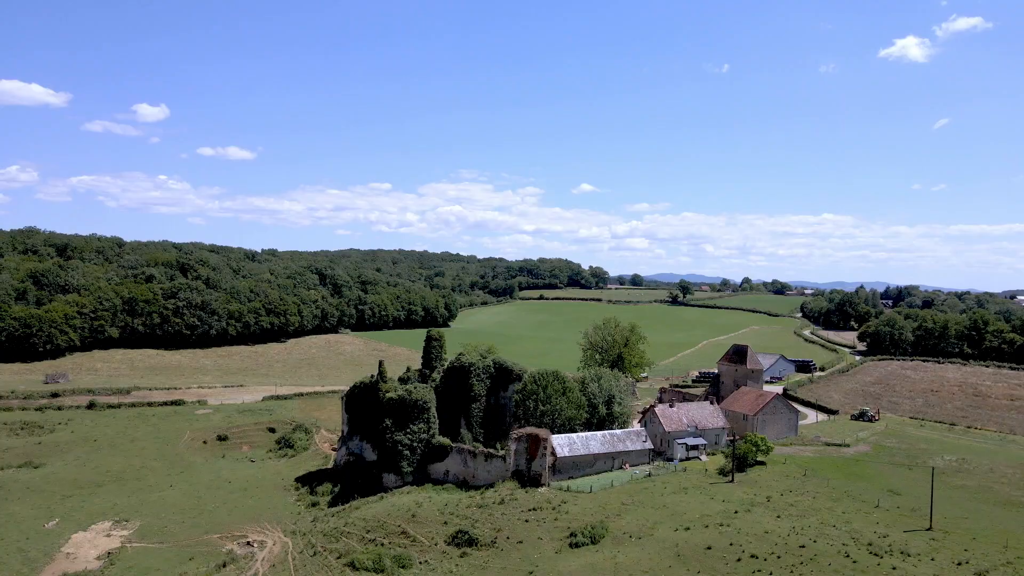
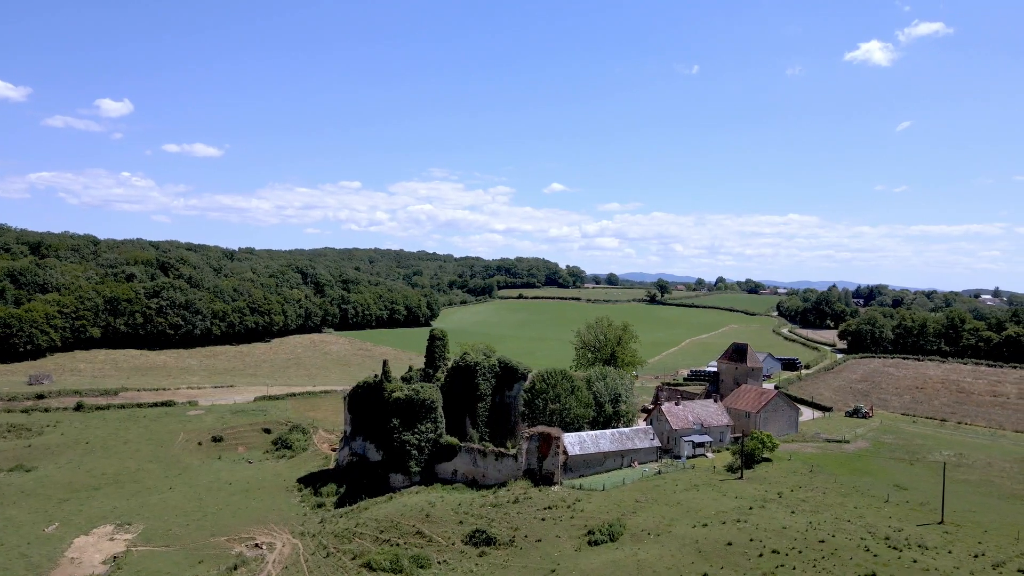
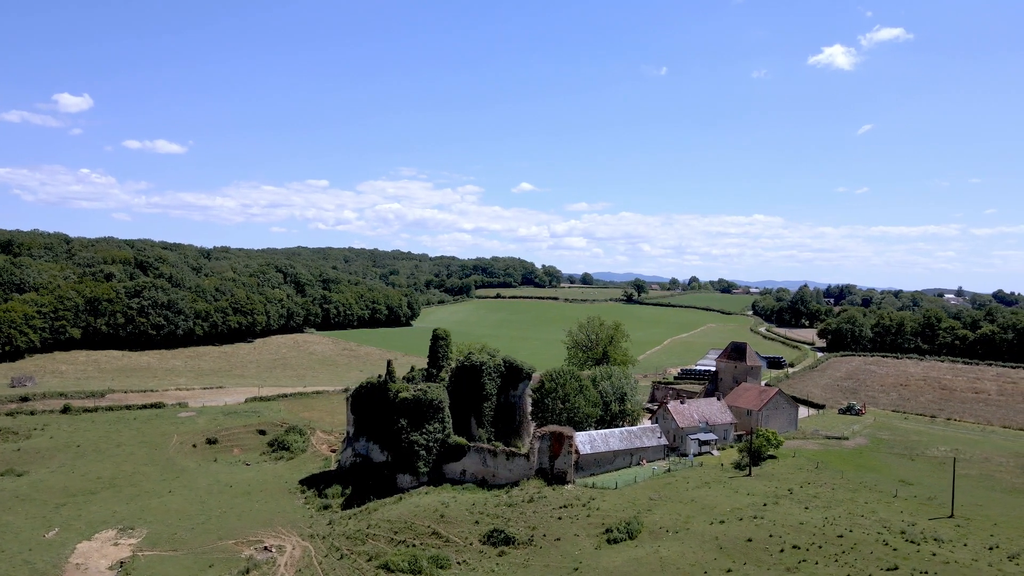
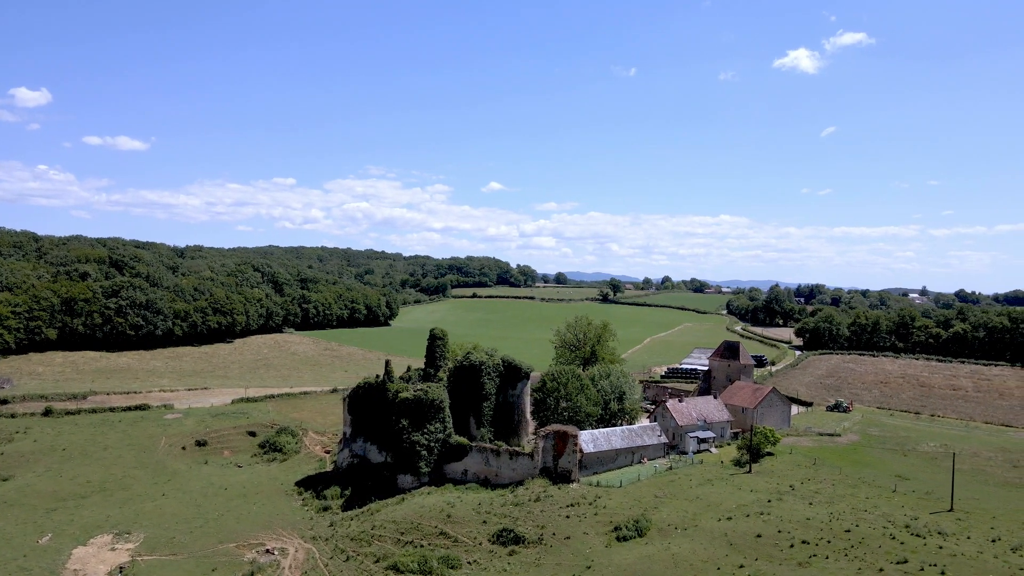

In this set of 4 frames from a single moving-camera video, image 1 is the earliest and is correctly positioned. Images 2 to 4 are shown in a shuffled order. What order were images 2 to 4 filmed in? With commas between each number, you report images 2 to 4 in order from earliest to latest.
2, 3, 4
